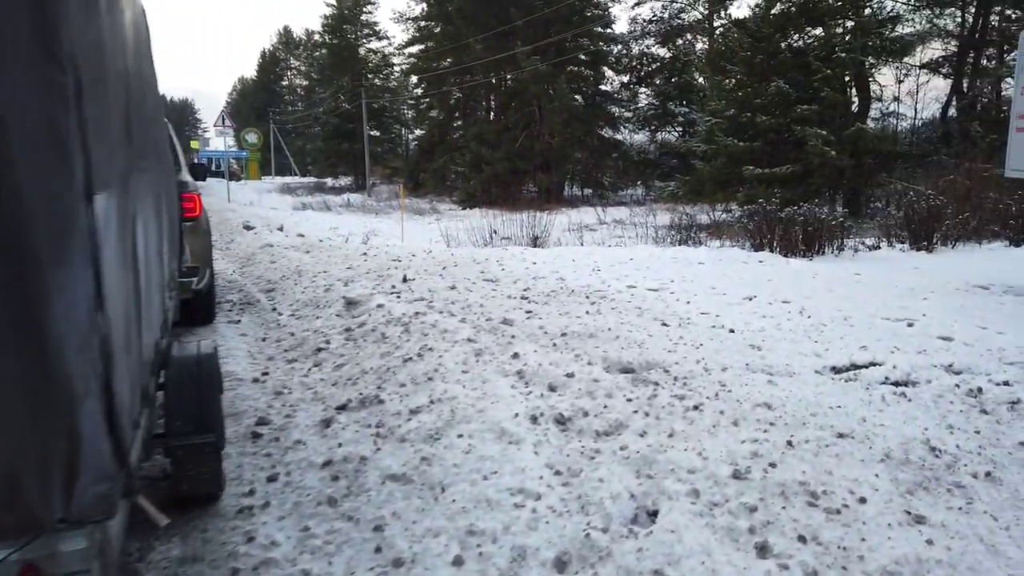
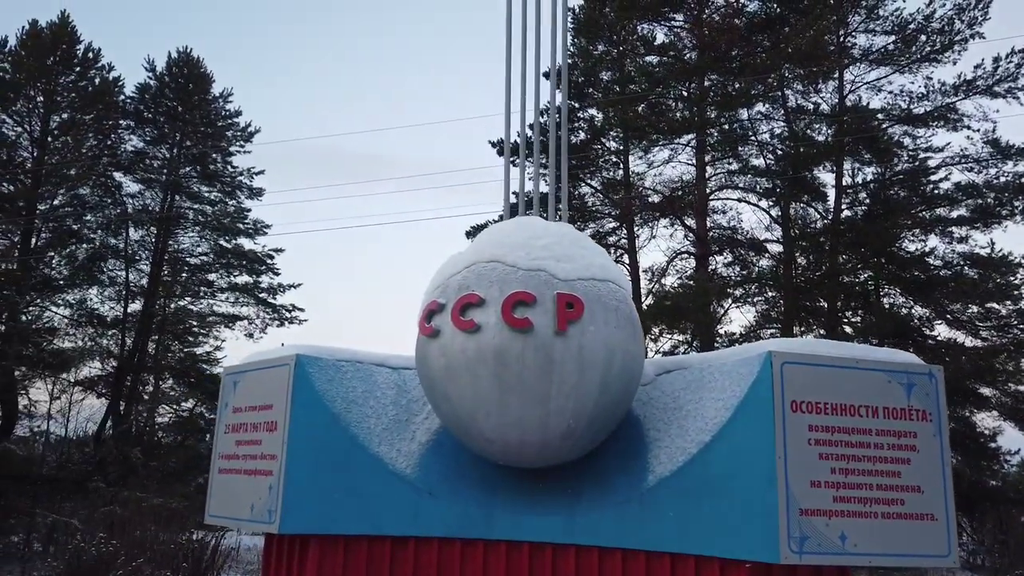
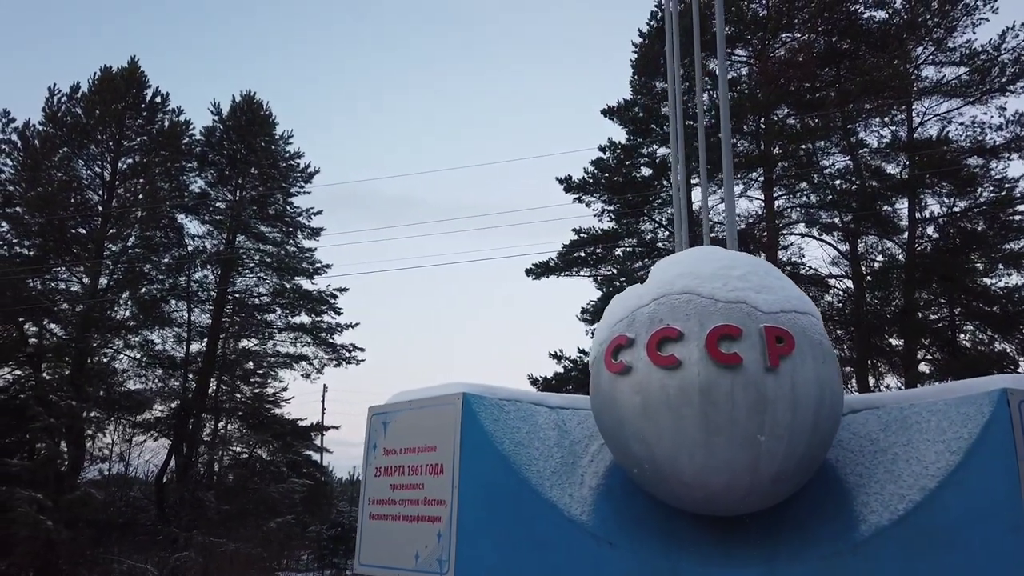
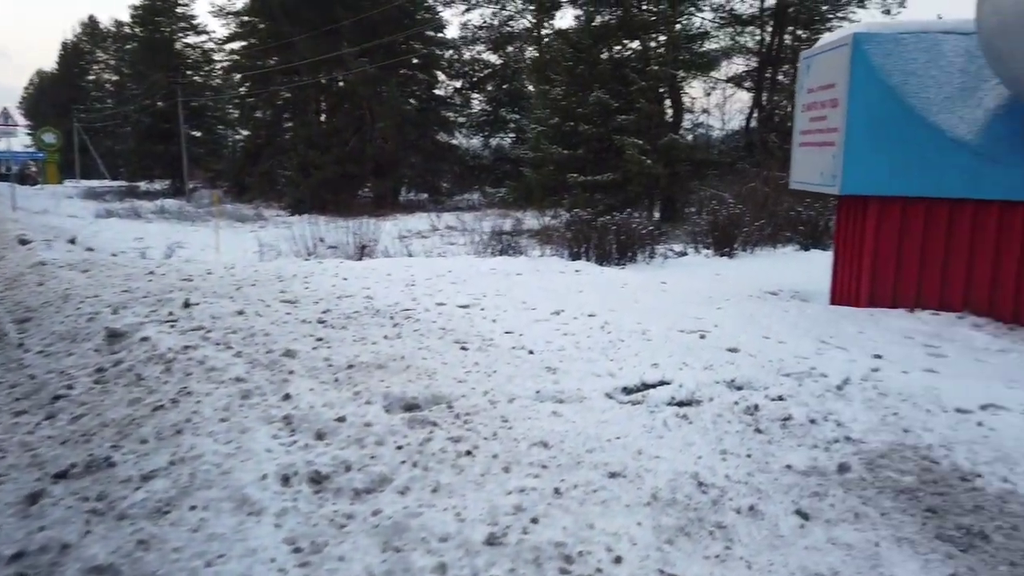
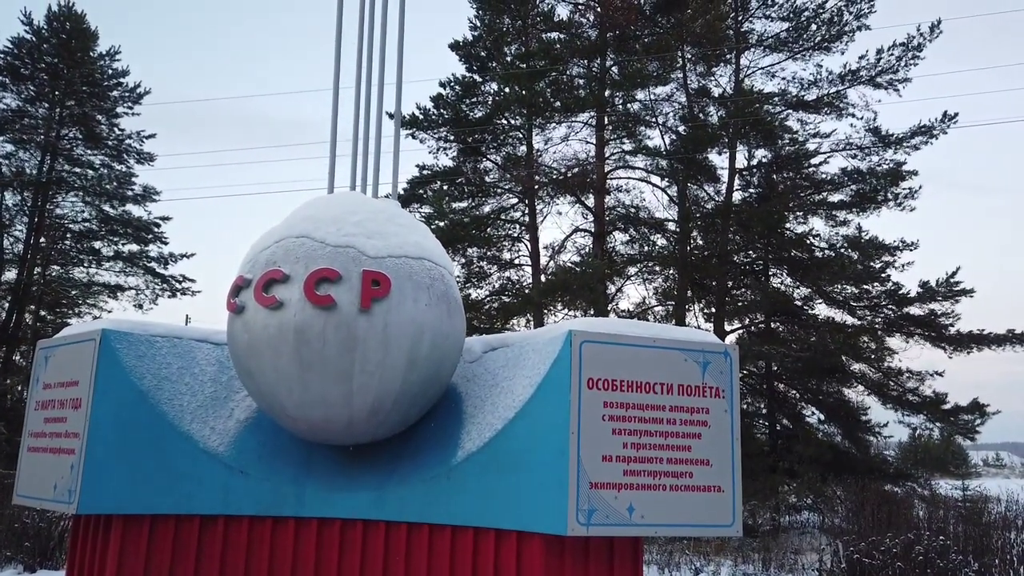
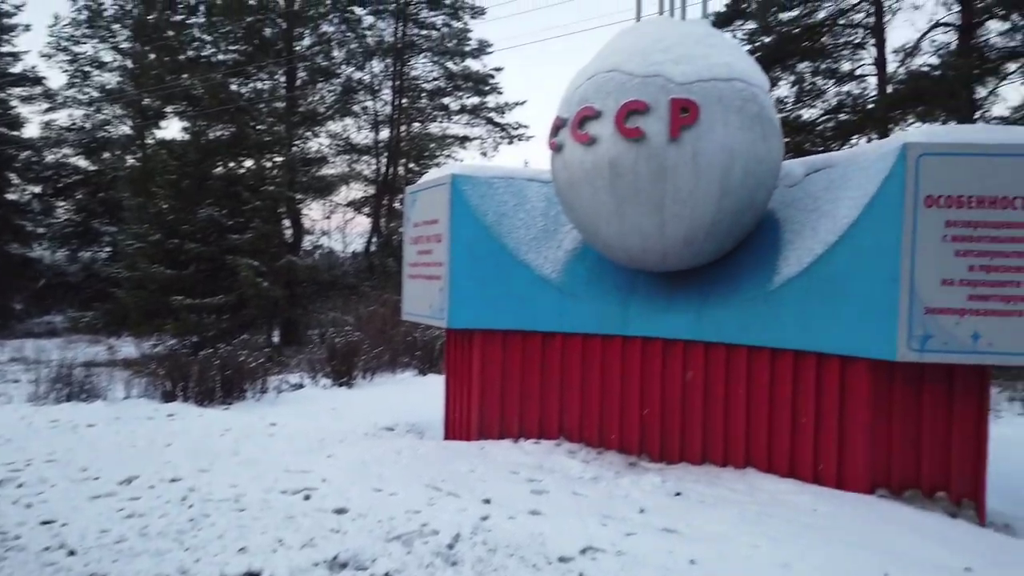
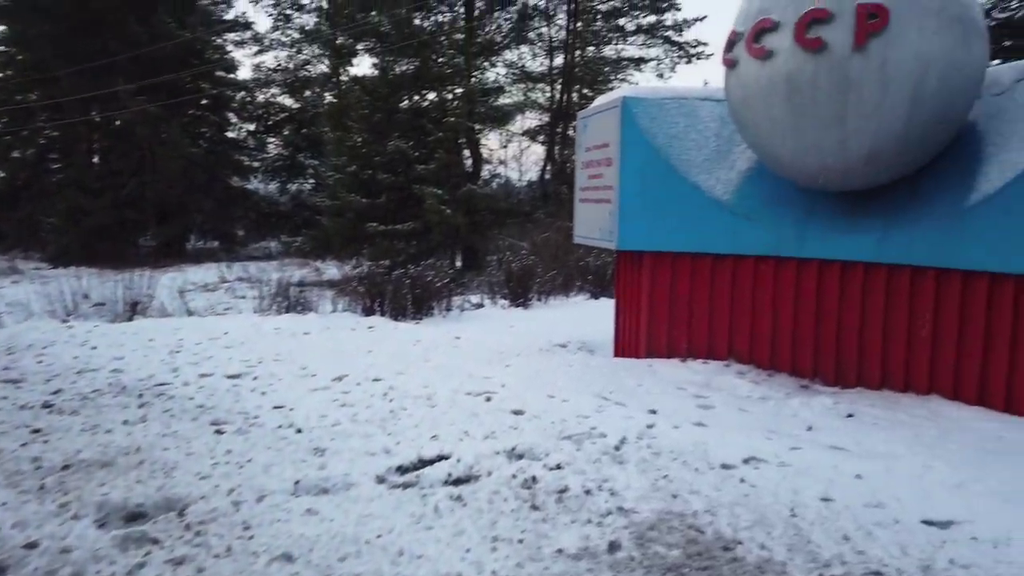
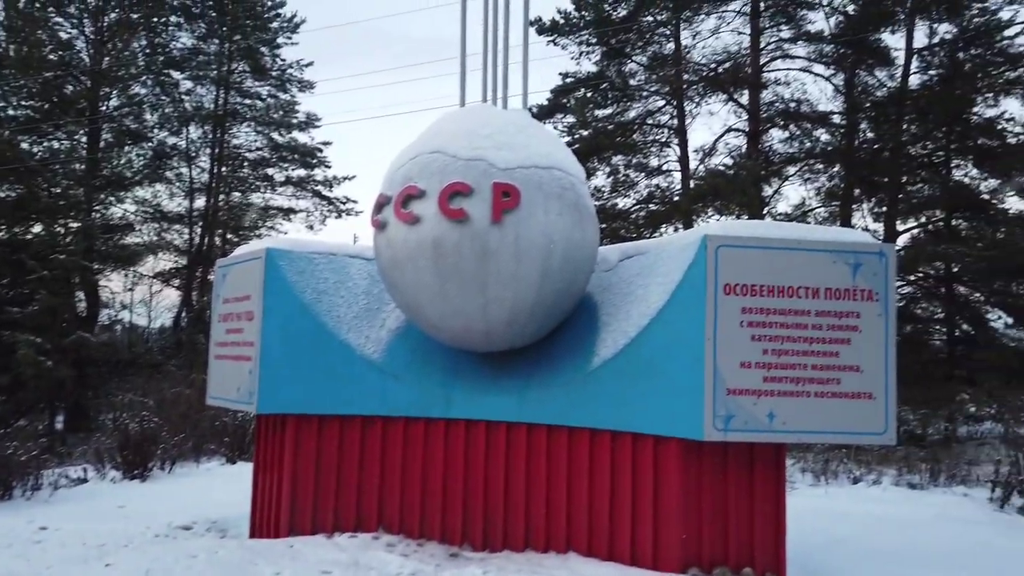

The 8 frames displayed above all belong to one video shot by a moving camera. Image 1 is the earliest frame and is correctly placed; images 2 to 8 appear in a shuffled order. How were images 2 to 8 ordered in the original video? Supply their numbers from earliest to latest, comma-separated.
4, 7, 6, 8, 5, 2, 3
